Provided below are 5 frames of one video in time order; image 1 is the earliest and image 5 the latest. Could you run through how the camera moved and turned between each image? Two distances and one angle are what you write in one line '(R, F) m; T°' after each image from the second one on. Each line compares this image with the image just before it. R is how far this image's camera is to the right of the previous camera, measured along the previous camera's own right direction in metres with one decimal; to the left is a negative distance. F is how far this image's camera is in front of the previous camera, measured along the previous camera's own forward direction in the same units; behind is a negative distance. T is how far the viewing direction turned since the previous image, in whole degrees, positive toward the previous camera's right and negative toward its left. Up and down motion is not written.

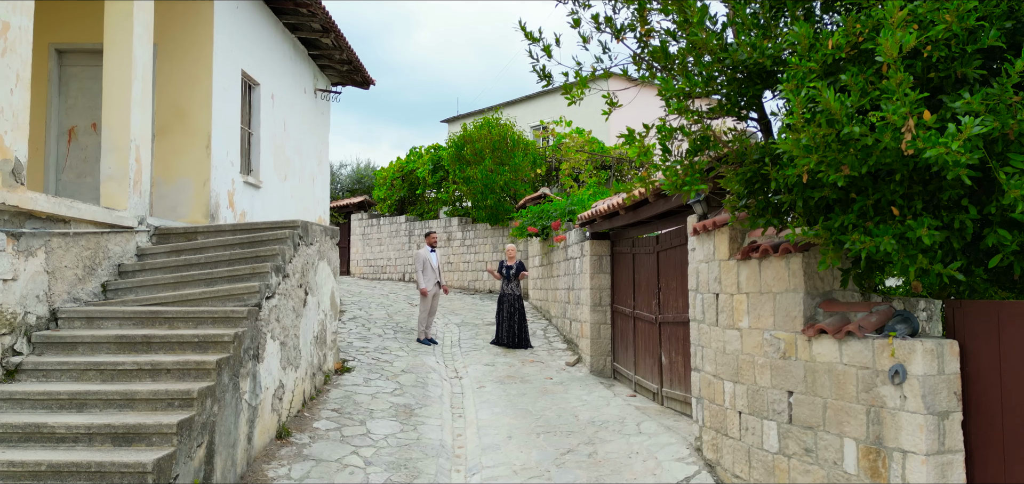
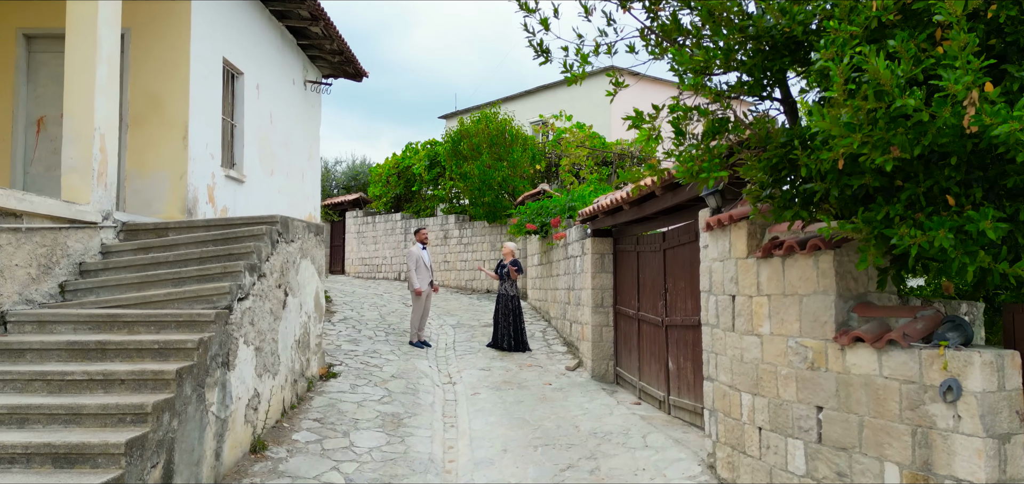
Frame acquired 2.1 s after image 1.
(0.0, +0.5) m; 0°
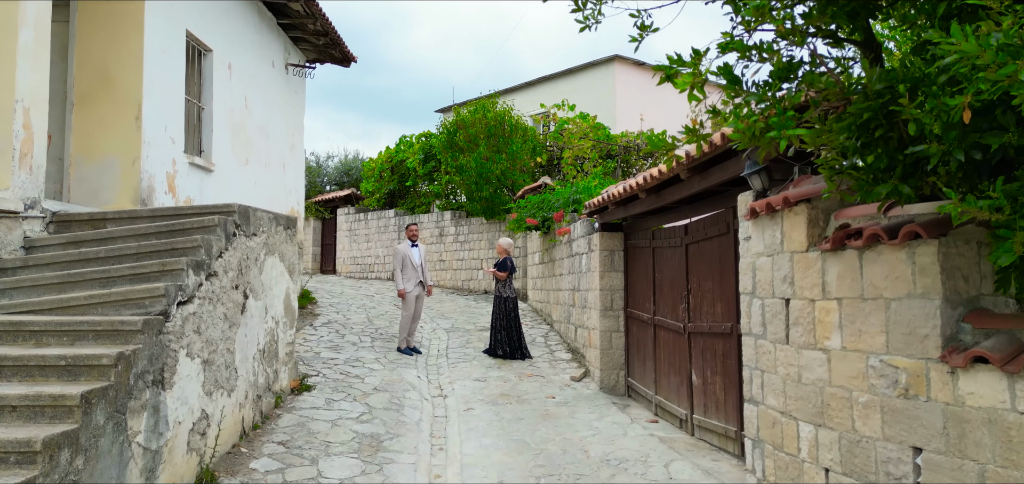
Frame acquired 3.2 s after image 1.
(0.0, +0.9) m; 0°
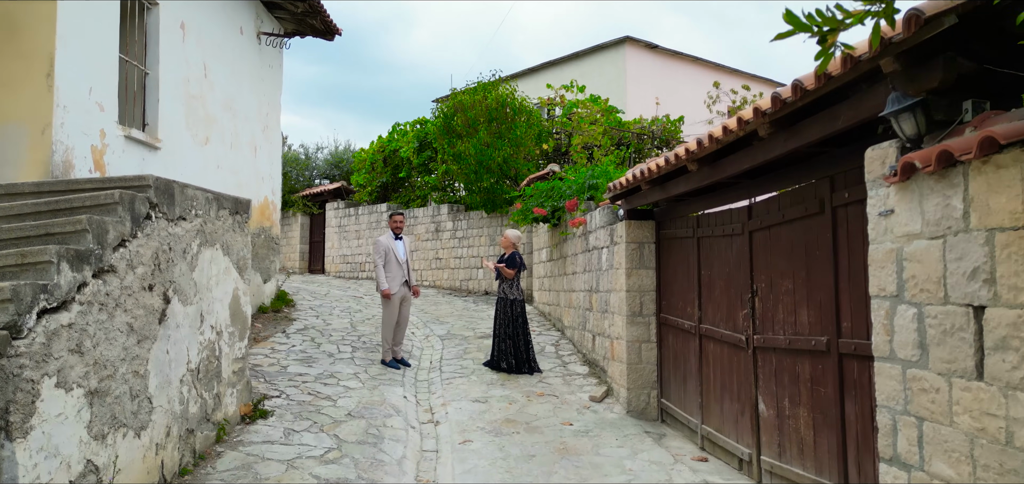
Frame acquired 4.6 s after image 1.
(0.0, +1.4) m; 0°
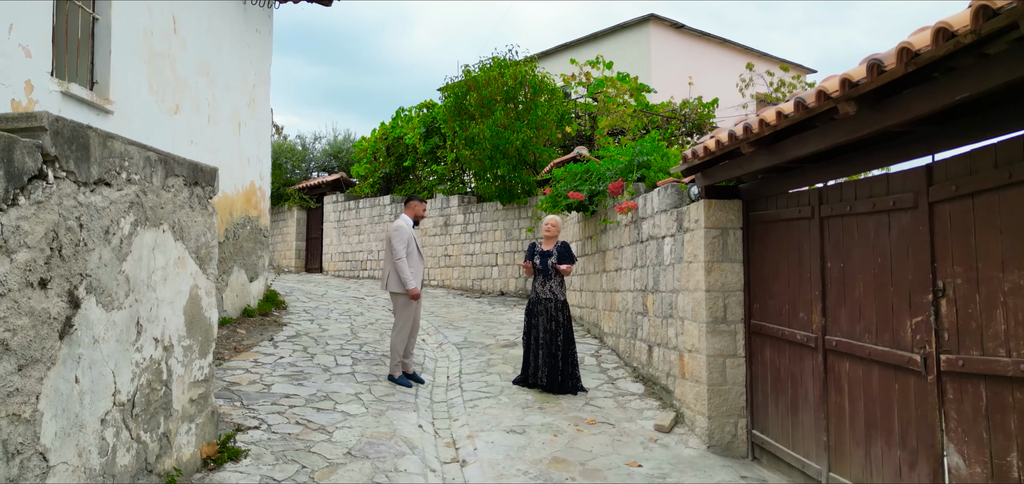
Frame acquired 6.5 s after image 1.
(-0.2, +1.3) m; 0°
